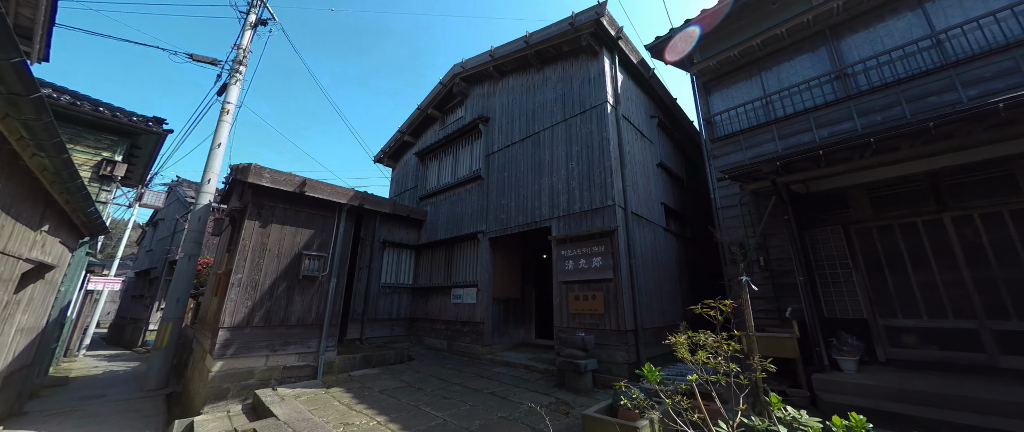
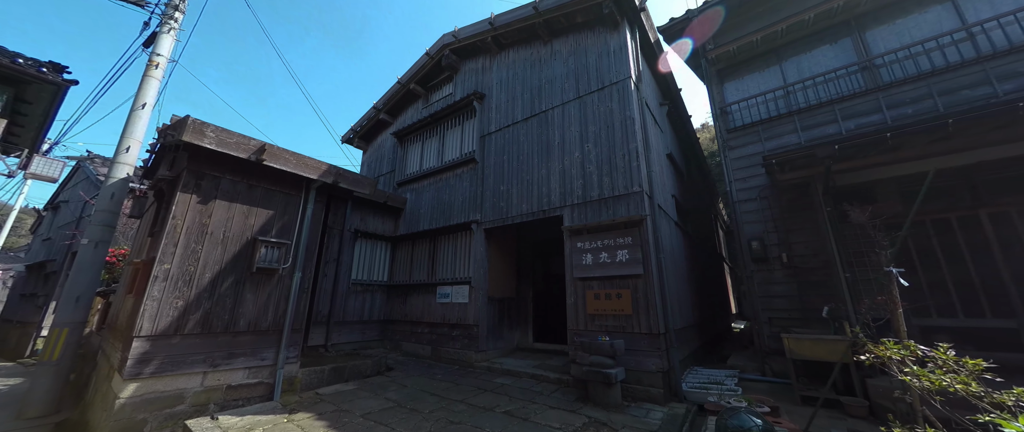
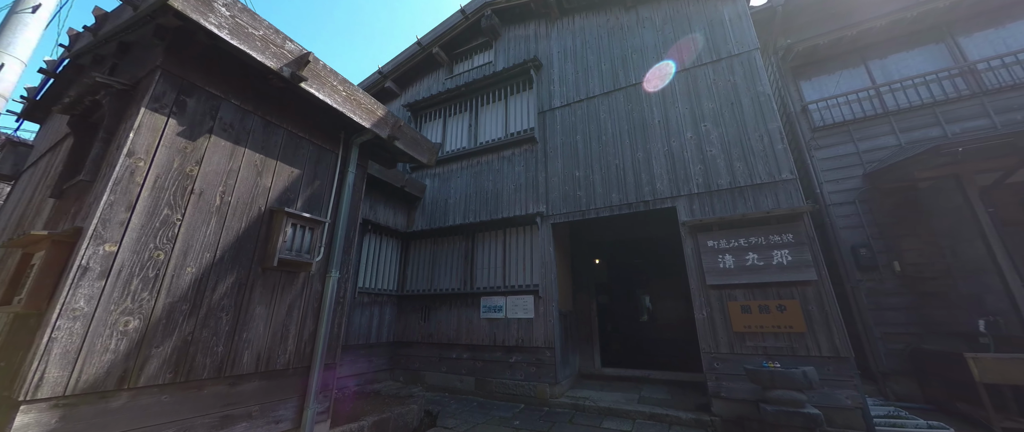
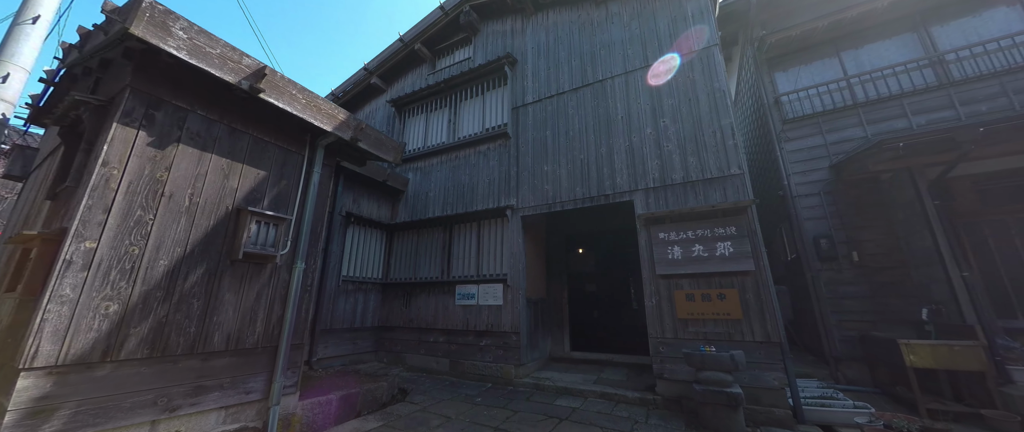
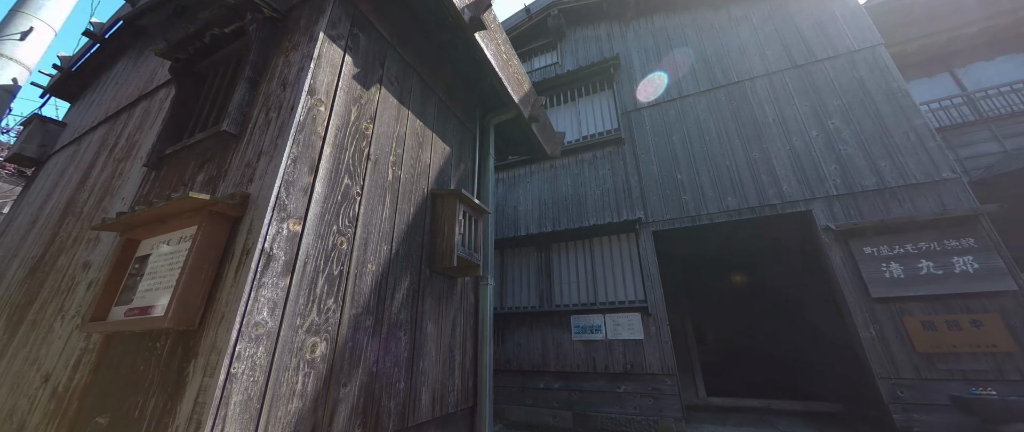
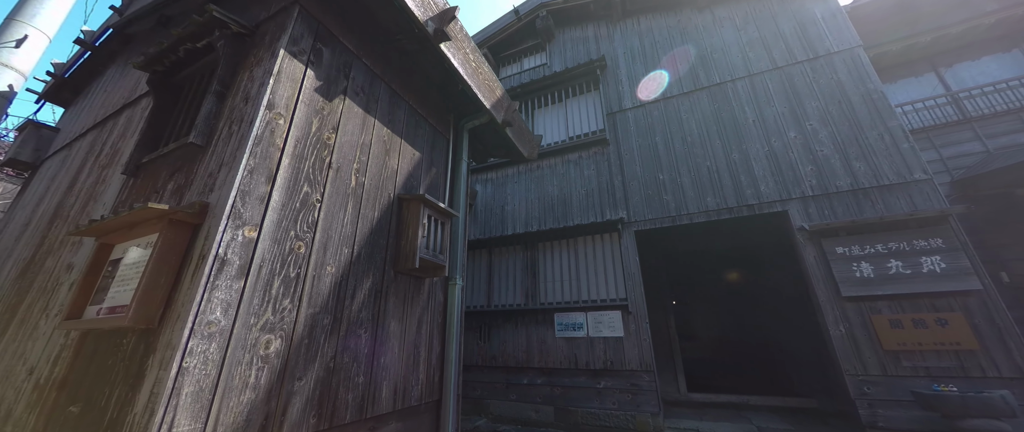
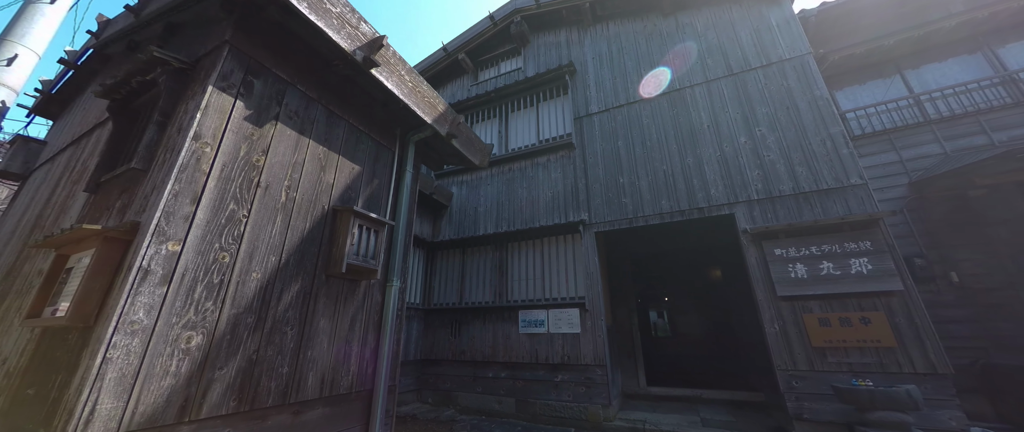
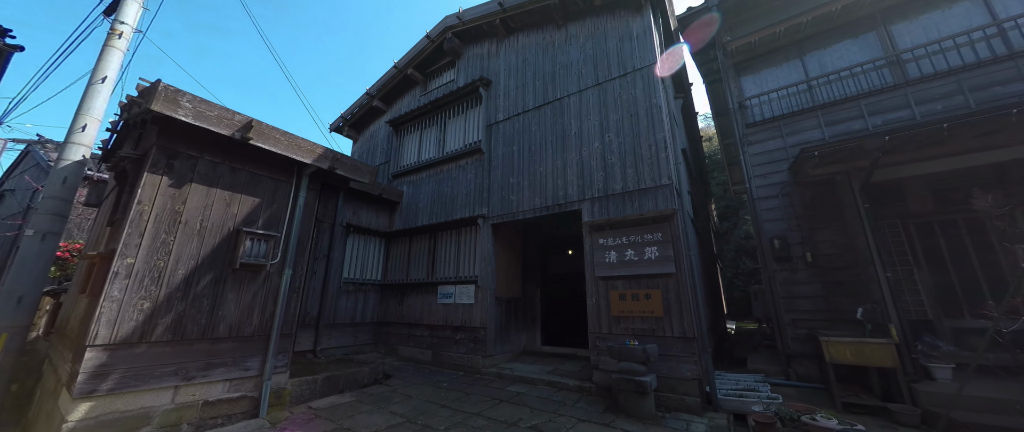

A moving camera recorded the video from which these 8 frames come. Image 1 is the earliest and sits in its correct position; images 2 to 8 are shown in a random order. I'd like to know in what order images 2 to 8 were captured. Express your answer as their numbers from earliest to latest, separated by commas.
2, 8, 4, 3, 7, 6, 5
